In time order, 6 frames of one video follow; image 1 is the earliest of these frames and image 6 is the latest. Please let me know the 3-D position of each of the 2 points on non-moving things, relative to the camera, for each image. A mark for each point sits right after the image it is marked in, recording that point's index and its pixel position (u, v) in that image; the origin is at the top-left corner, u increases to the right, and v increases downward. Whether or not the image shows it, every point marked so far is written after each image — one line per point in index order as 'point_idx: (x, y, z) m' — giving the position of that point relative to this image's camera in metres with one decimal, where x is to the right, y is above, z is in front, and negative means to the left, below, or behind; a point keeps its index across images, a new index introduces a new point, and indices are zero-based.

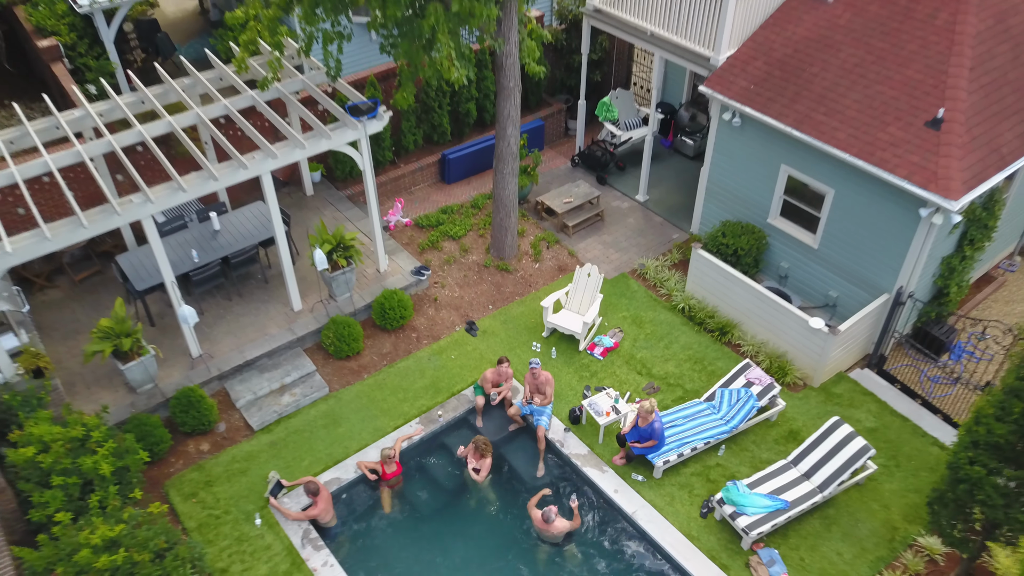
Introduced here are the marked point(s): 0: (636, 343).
0: (+1.7, -0.7, +11.0) m
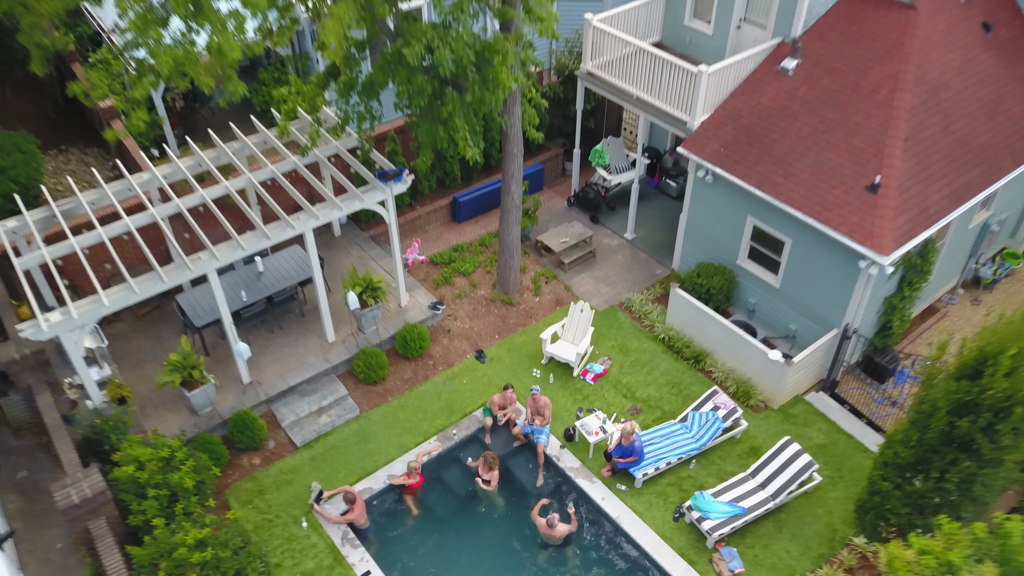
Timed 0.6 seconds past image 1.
0: (+1.7, -1.3, +12.7) m
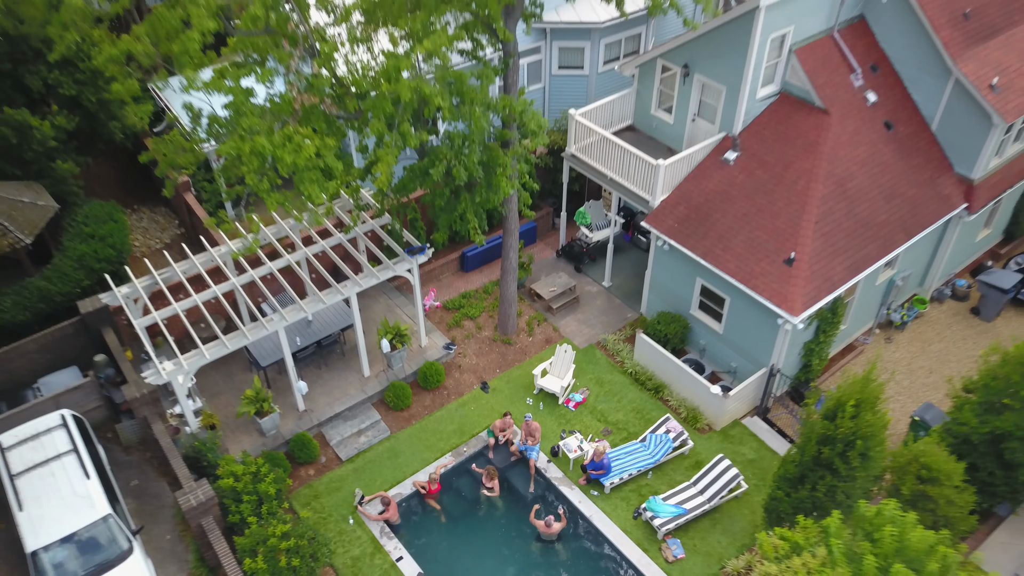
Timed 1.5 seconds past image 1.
0: (+1.7, -2.2, +16.0) m
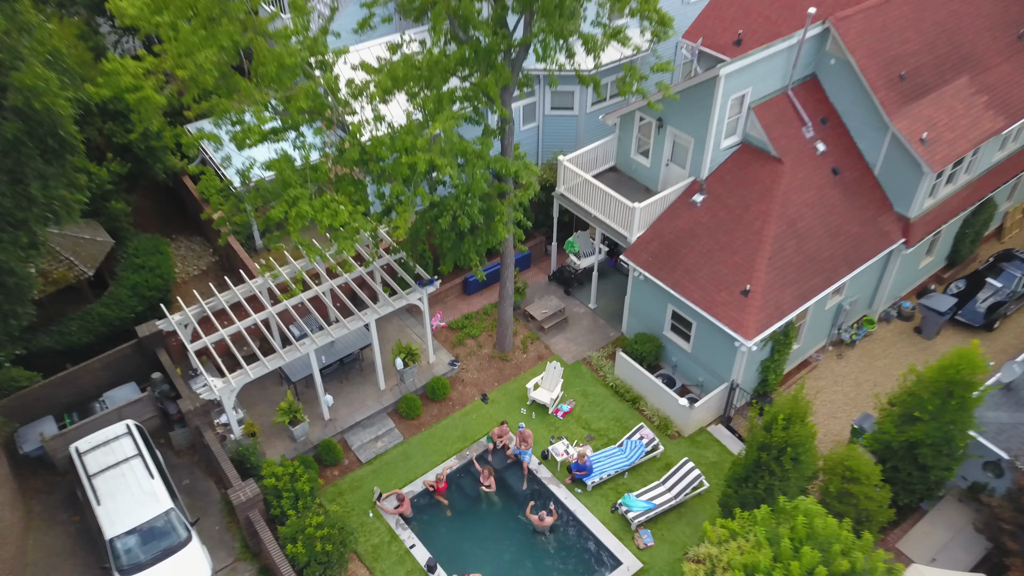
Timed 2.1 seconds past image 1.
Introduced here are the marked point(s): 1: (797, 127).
0: (+1.6, -2.7, +18.4) m
1: (+6.5, +3.7, +18.3) m
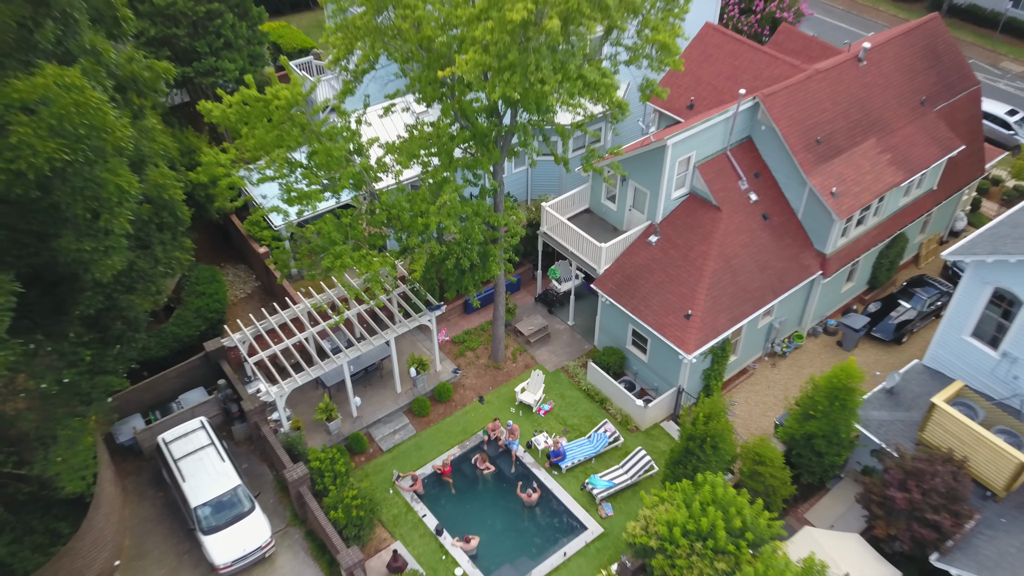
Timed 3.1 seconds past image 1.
0: (+1.4, -3.4, +22.8) m
1: (+6.3, +3.0, +22.7) m
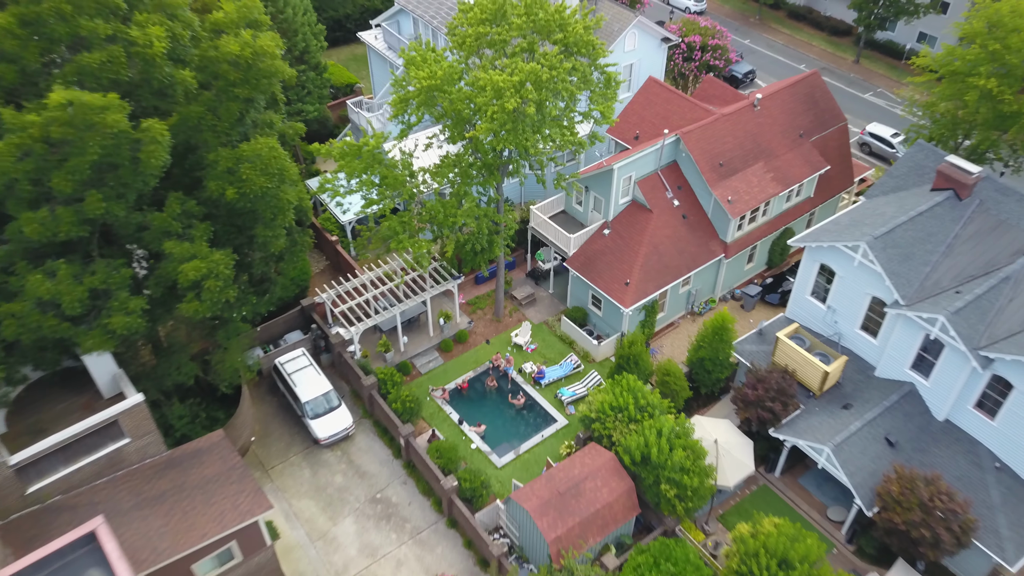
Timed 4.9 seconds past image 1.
0: (+1.2, -2.4, +33.1) m
1: (+6.2, +3.9, +32.9) m
